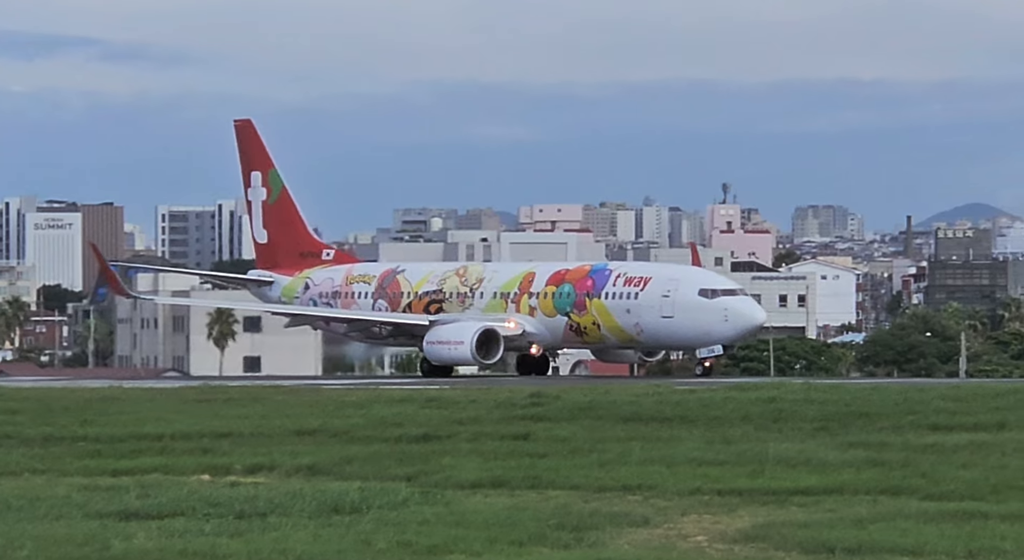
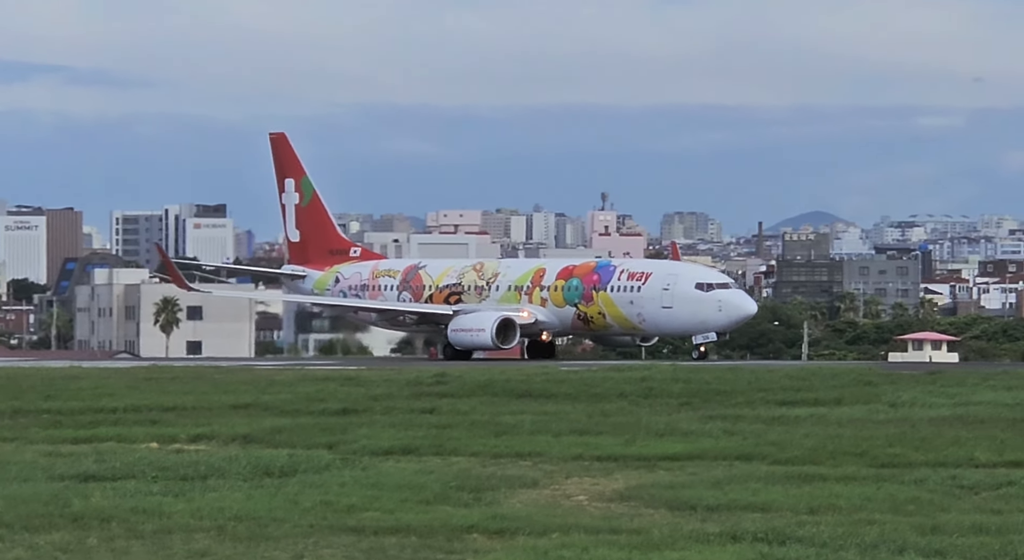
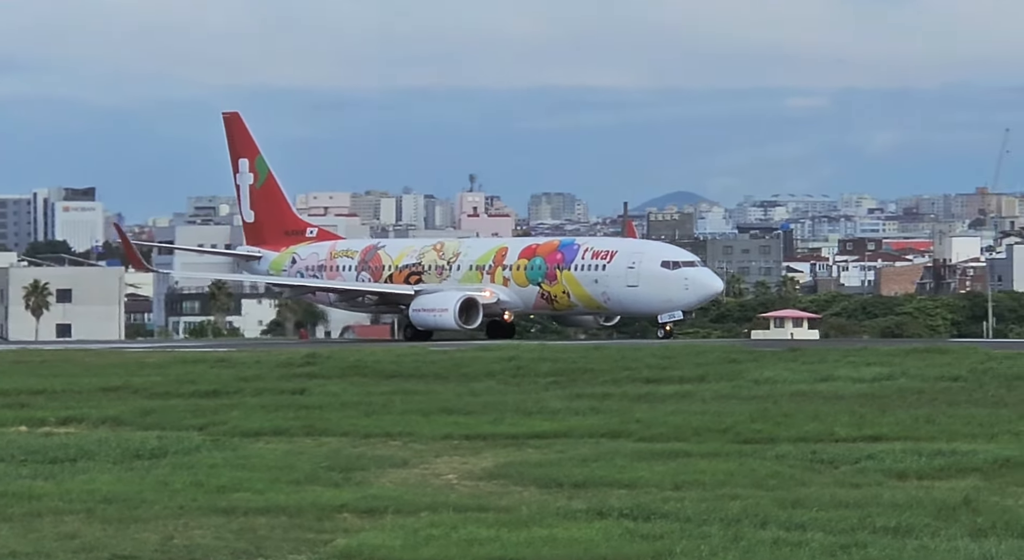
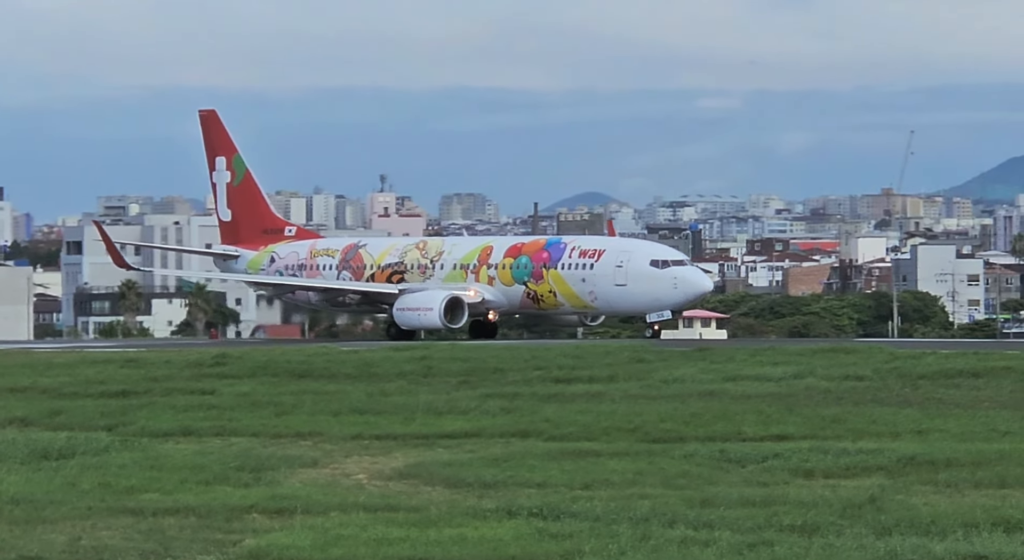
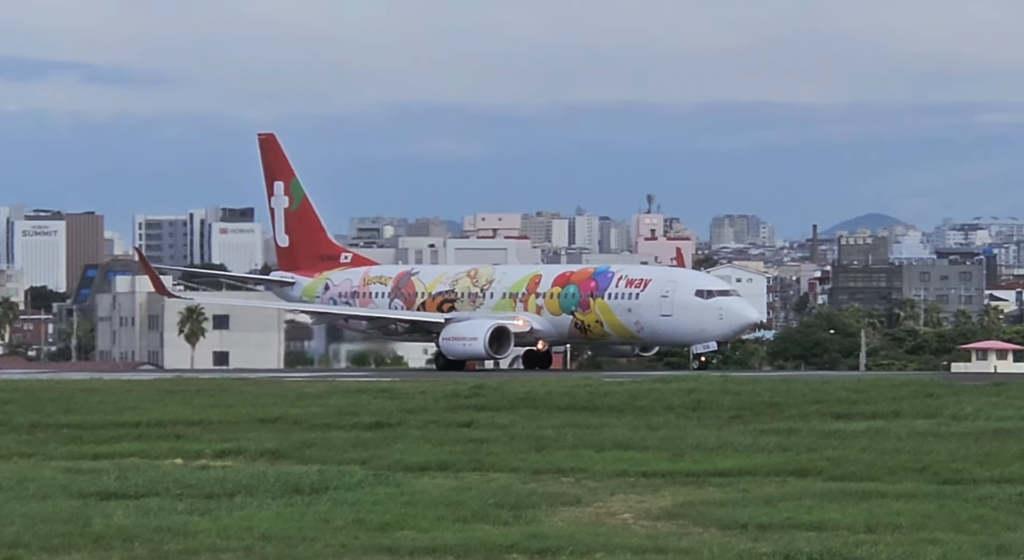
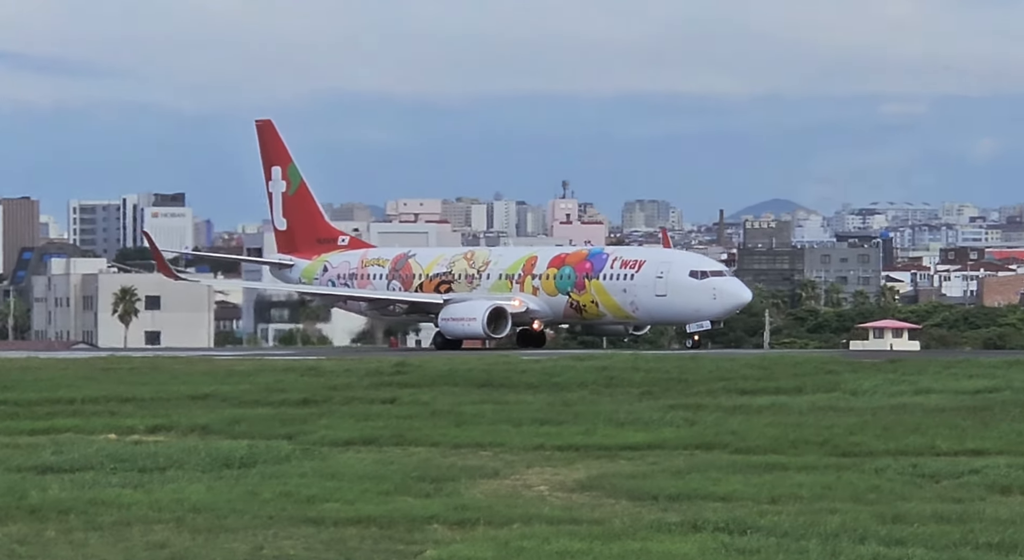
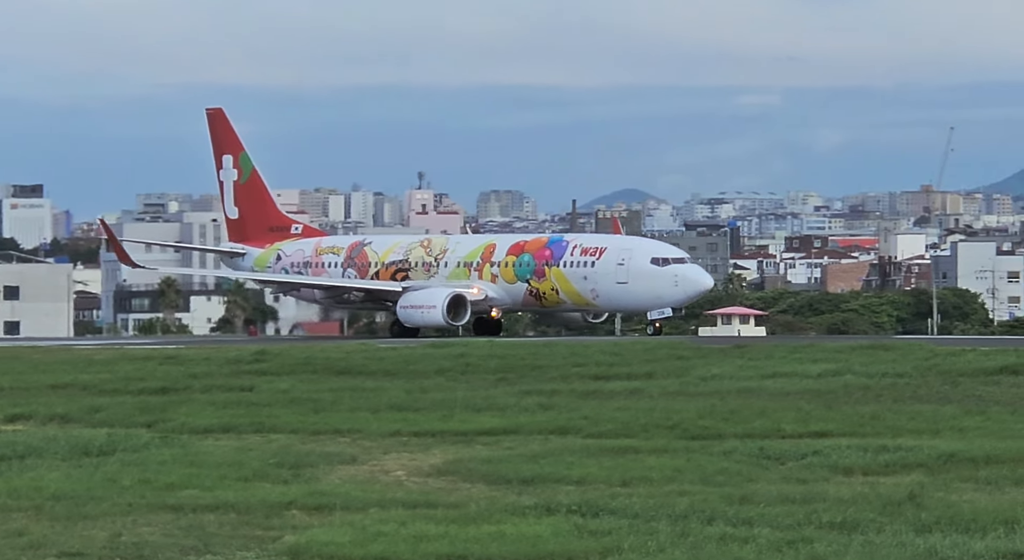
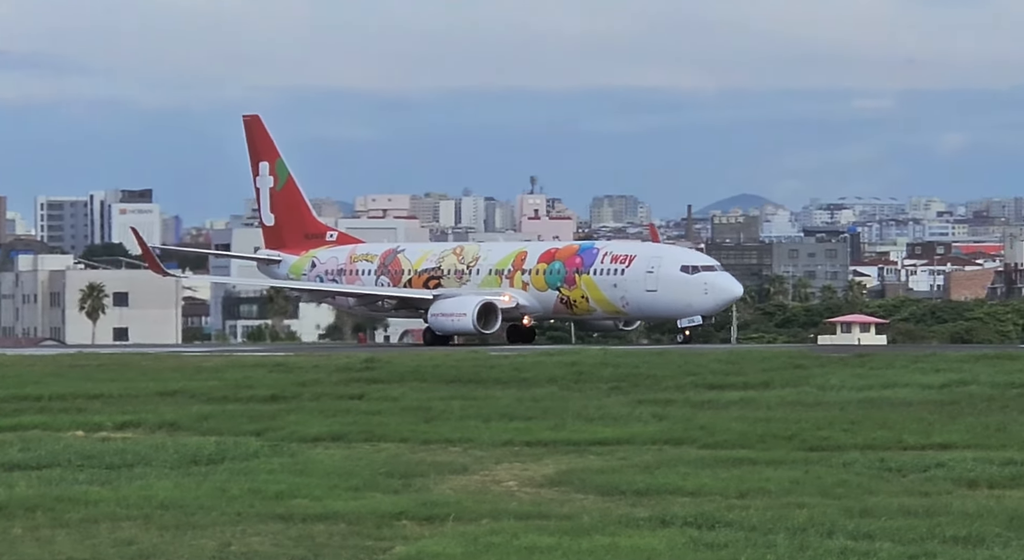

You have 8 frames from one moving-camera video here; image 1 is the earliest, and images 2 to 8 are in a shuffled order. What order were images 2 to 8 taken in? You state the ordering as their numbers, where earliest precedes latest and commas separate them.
5, 2, 6, 8, 3, 7, 4
